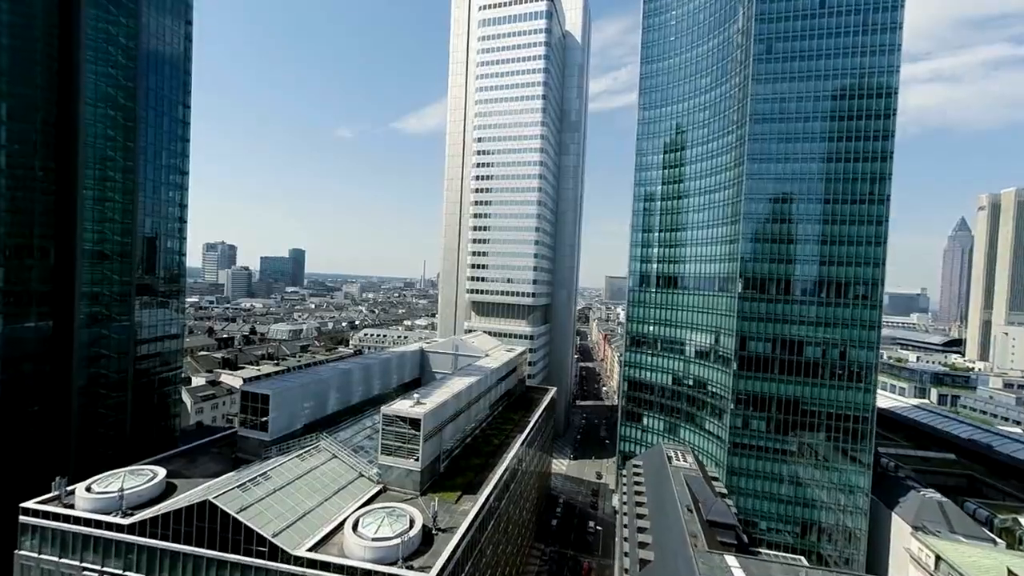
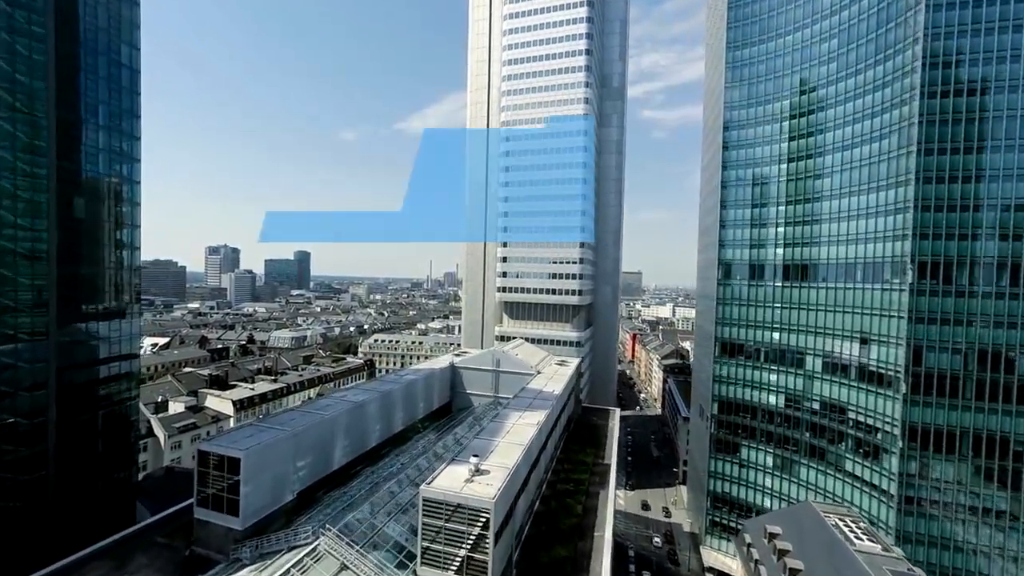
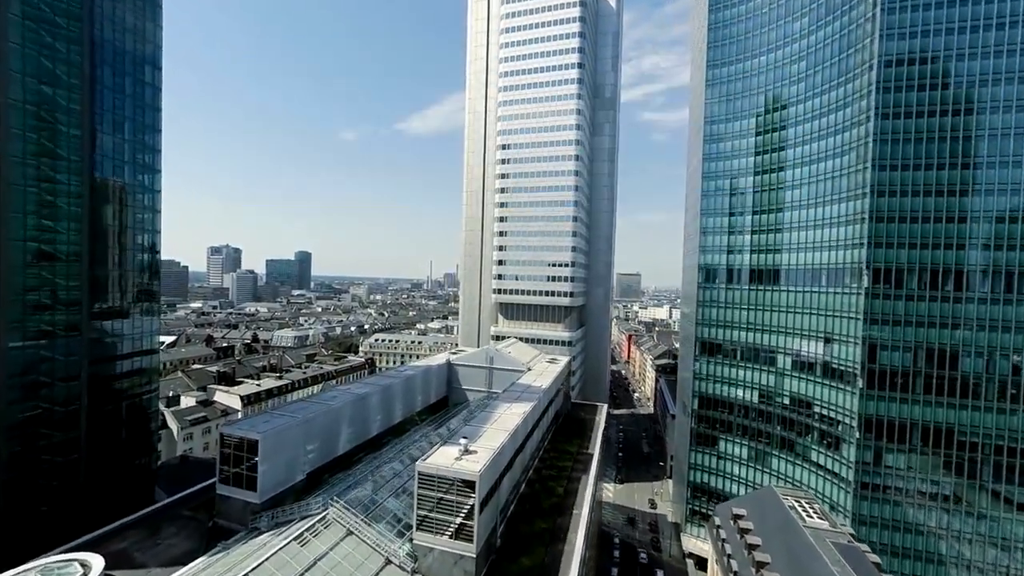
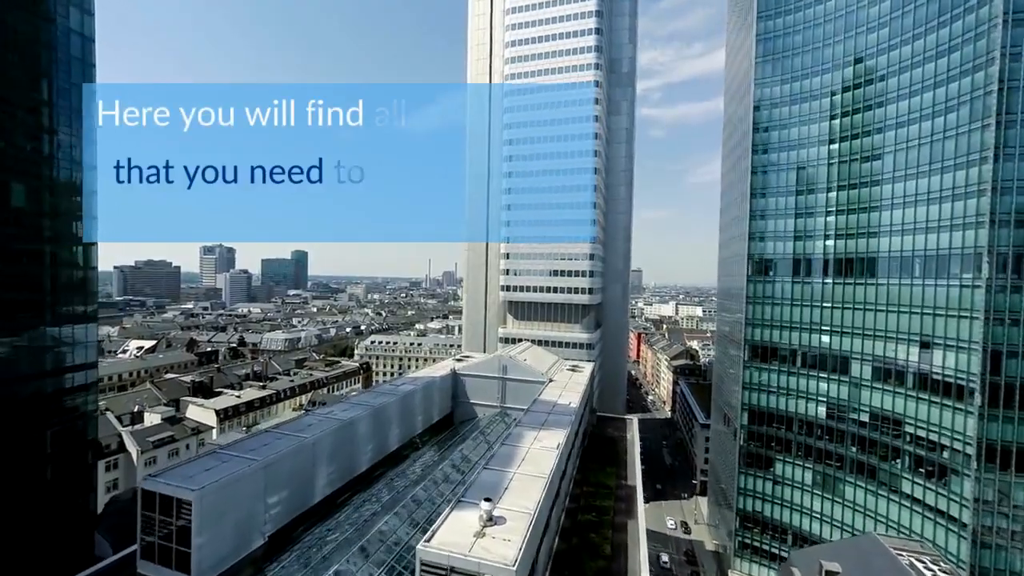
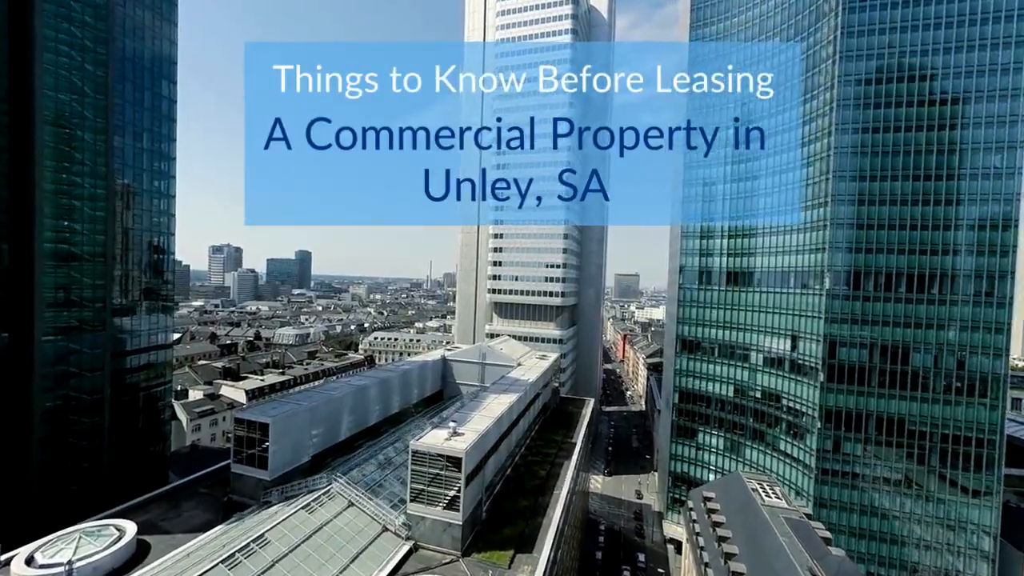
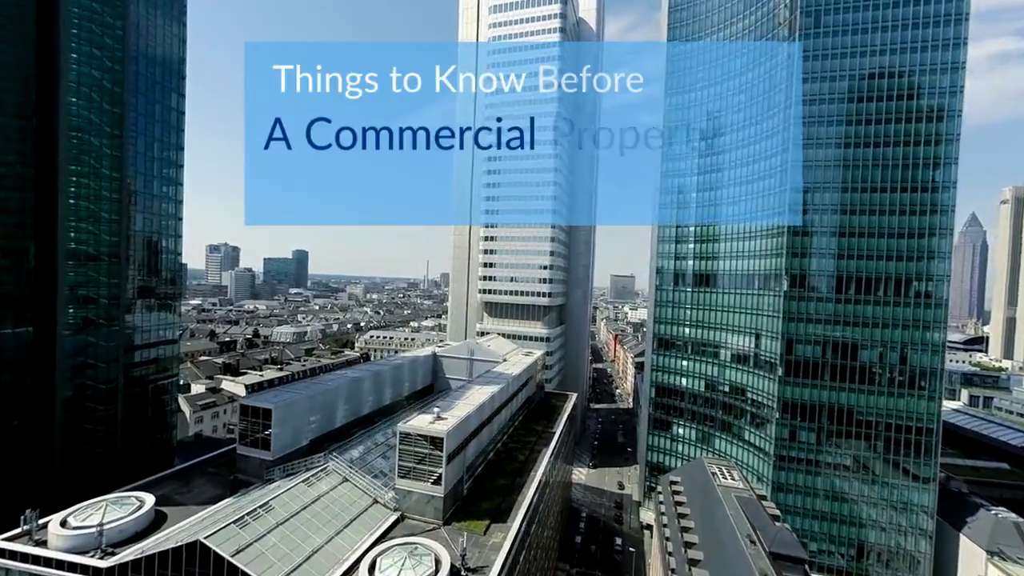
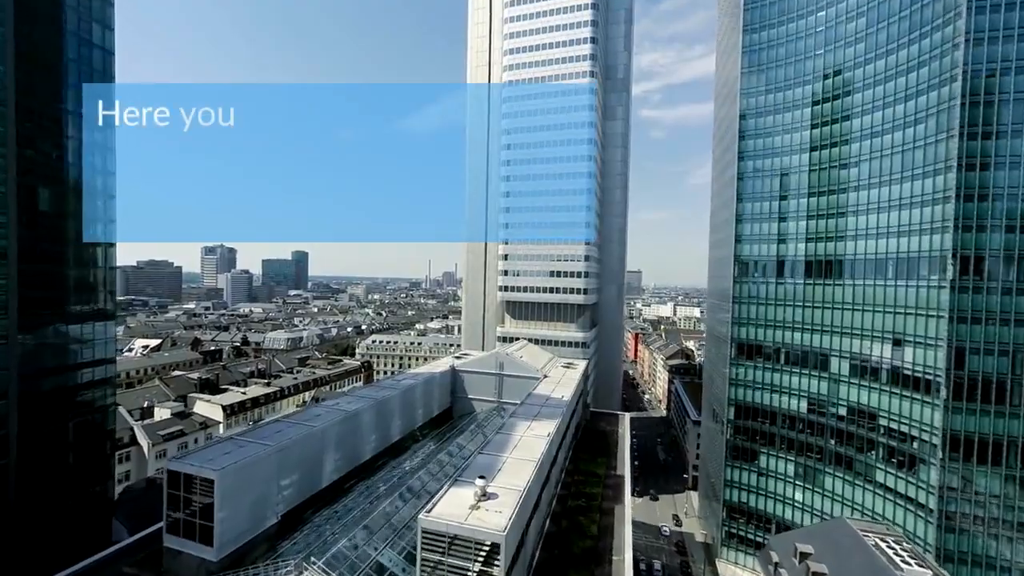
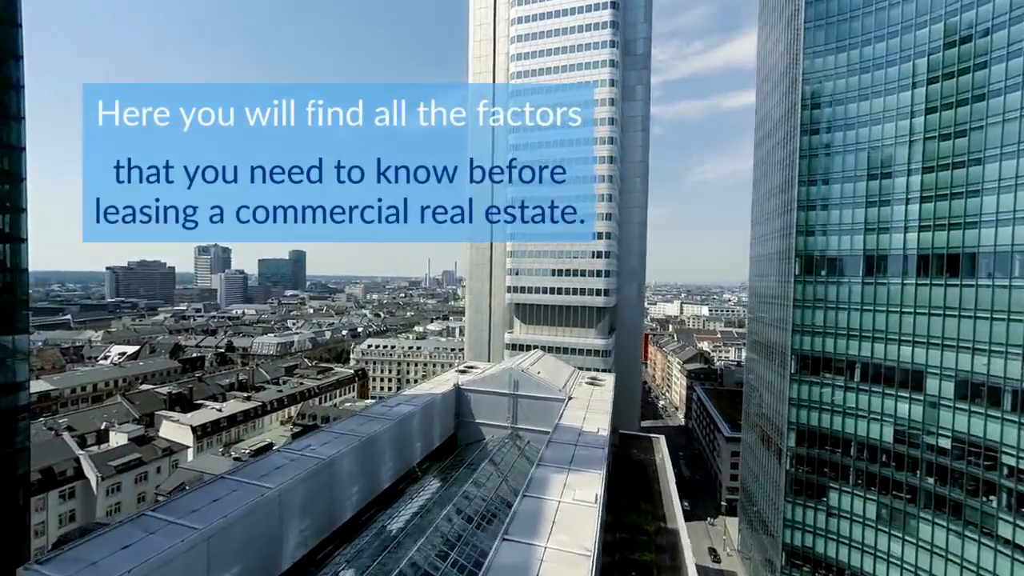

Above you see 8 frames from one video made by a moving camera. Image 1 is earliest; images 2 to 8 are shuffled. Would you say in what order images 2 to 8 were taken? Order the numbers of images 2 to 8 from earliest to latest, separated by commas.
6, 5, 3, 2, 7, 4, 8
